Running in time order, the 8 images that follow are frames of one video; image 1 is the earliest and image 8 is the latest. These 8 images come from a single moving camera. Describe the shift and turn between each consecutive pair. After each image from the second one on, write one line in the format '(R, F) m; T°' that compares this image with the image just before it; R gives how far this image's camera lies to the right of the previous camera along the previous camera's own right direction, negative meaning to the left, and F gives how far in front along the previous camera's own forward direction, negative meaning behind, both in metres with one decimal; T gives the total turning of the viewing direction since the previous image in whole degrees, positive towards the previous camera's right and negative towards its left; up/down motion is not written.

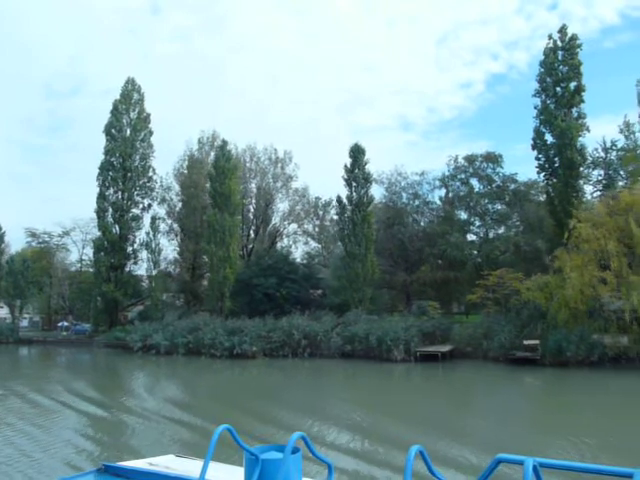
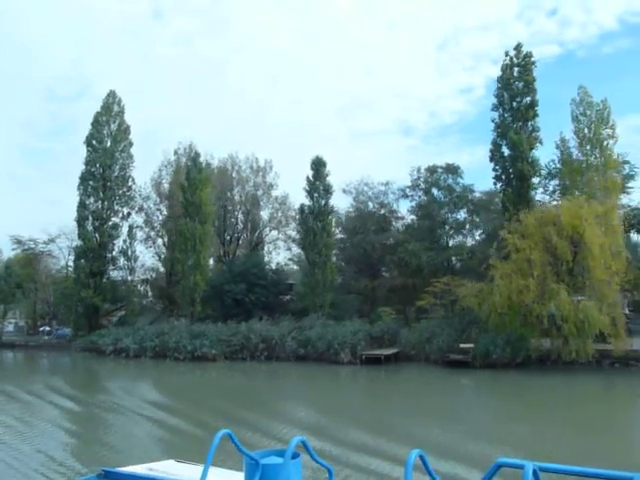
(+0.7, -0.6) m; 0°
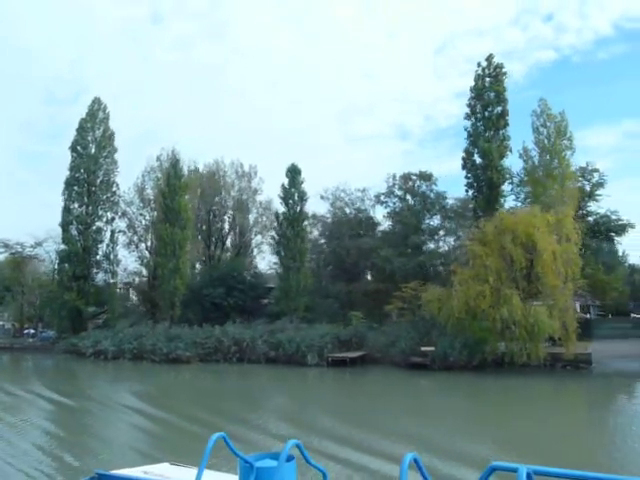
(+0.4, -0.3) m; 0°
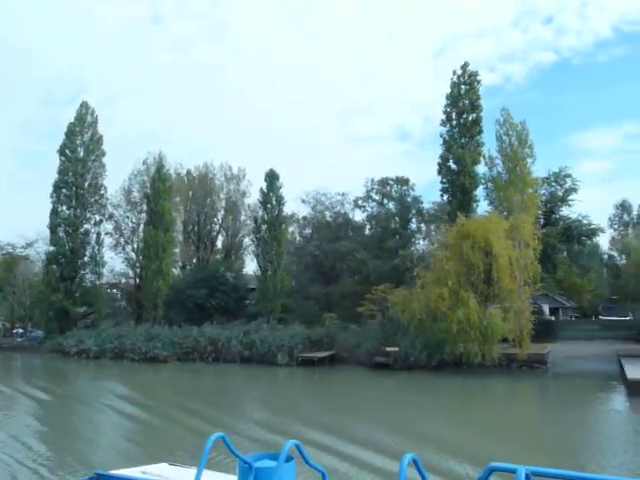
(+0.5, -0.4) m; 0°
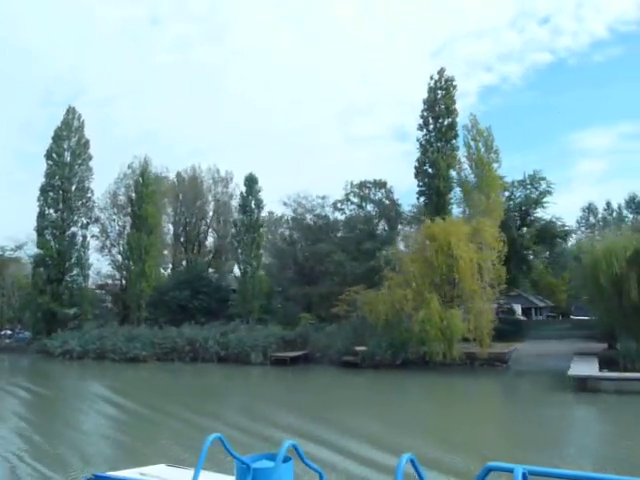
(+0.4, -0.3) m; 0°
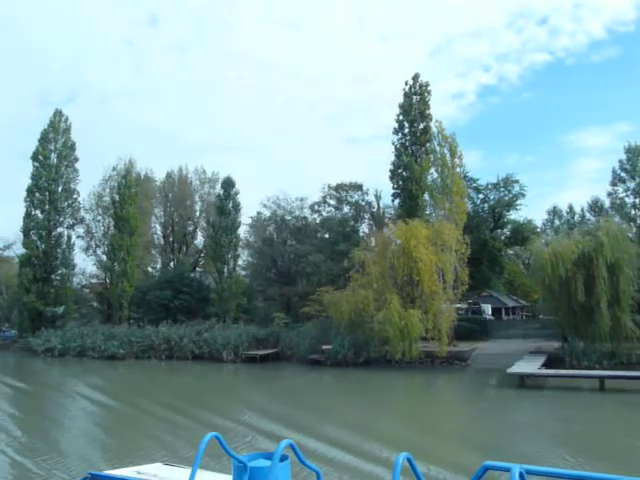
(+0.5, -0.3) m; 0°
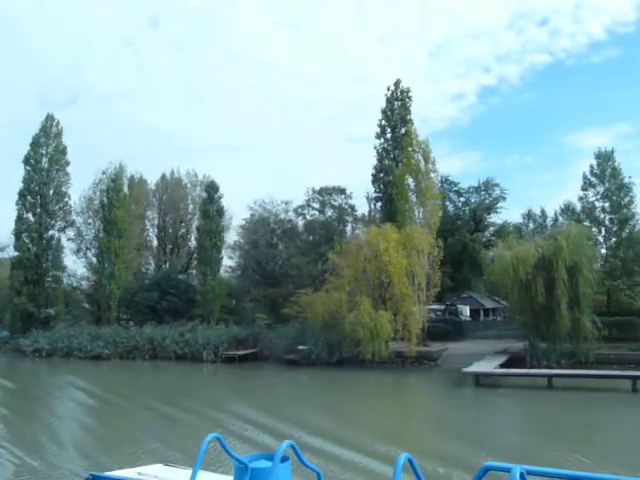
(+0.4, -0.3) m; 0°
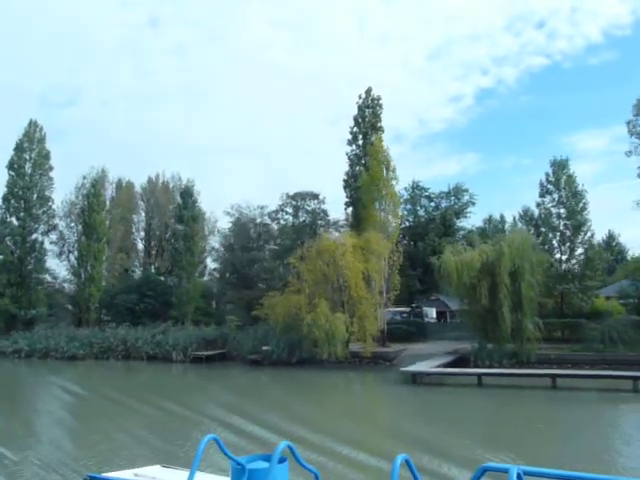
(+0.6, -0.4) m; 0°
